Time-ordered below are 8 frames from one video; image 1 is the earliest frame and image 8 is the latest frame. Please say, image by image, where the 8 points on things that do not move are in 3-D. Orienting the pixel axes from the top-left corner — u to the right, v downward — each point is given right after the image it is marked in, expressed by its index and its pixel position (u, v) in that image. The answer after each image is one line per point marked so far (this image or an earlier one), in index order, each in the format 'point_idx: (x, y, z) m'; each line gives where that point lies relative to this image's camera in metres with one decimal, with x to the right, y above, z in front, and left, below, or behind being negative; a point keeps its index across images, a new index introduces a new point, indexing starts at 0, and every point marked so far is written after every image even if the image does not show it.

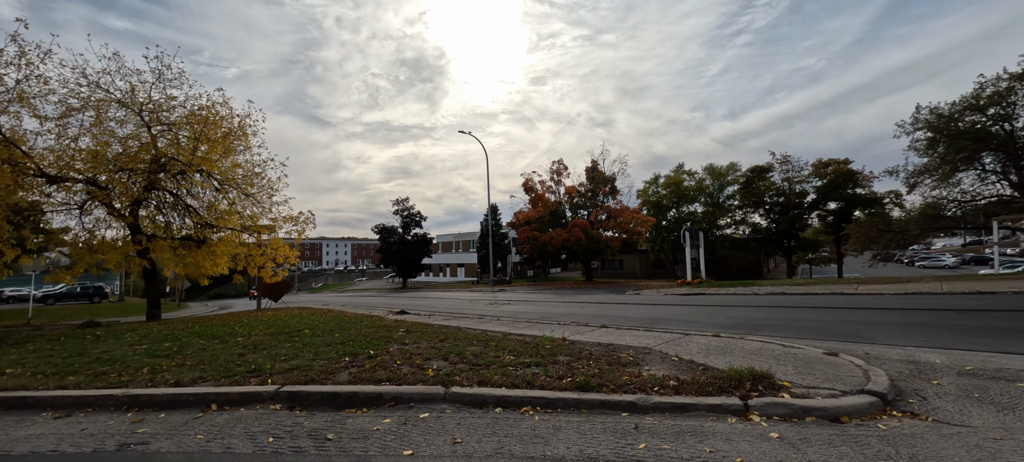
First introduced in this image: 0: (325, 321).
0: (-4.9, -2.4, +10.5) m
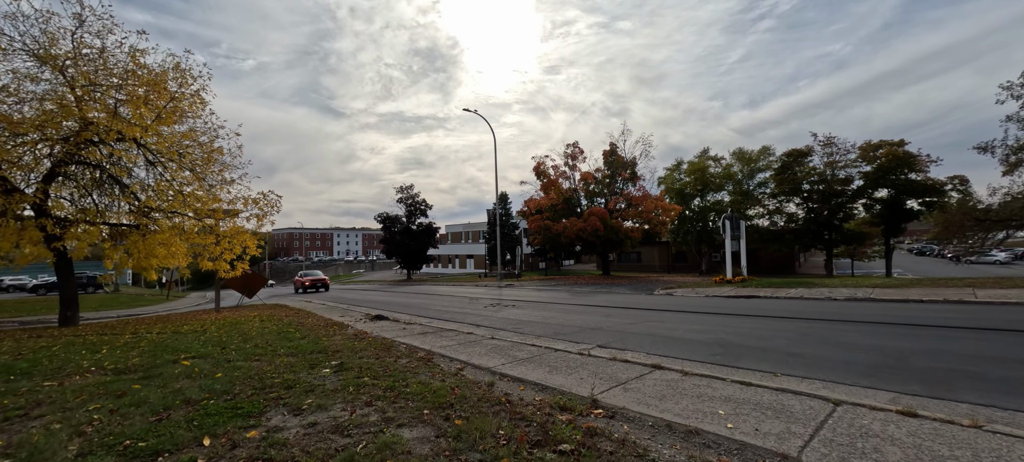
0: (-4.9, -2.0, +7.7) m
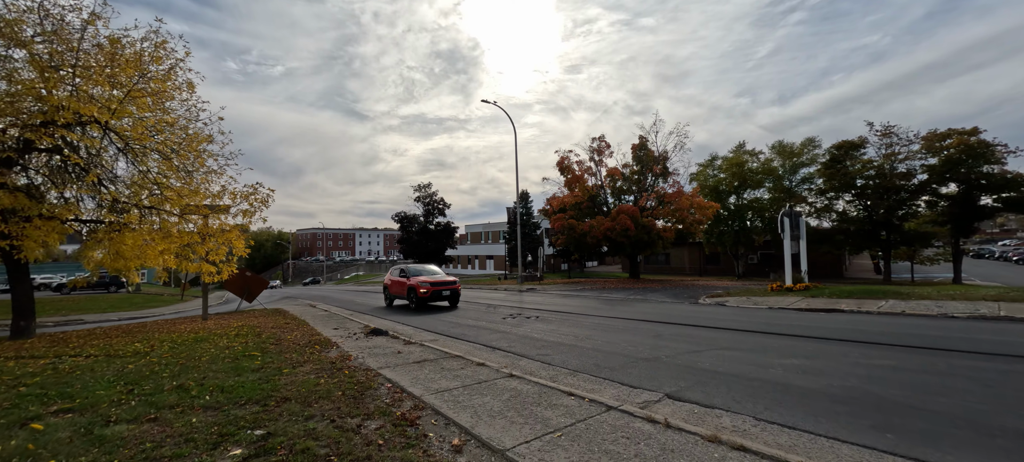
0: (-4.6, -2.0, +5.9) m
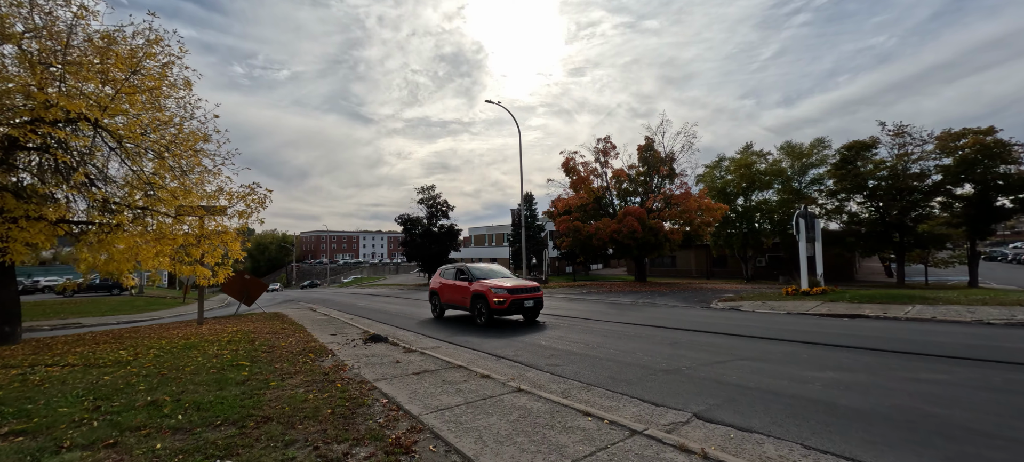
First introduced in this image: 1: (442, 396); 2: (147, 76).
0: (-4.5, -2.0, +5.5) m
1: (-0.8, -1.9, +4.5) m
2: (-9.9, +4.2, +10.7) m
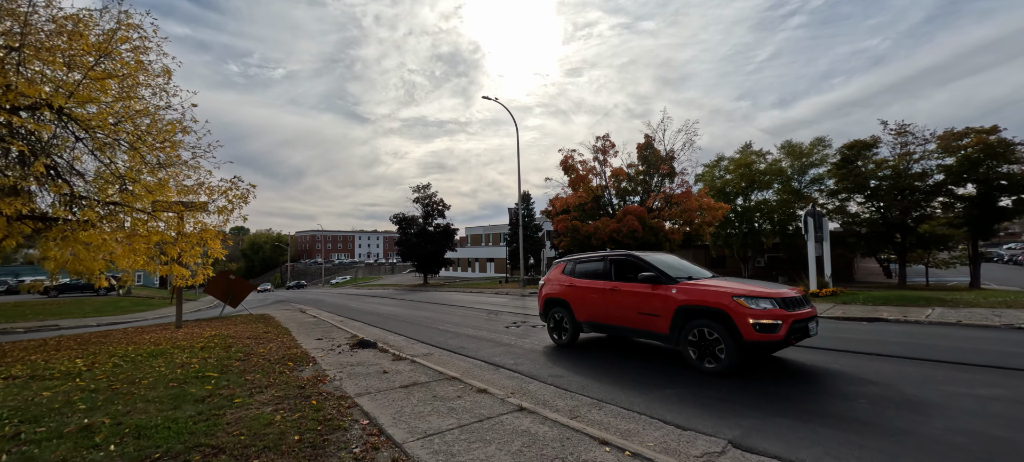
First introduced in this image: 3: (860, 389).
0: (-4.5, -1.9, +4.8) m
1: (-0.8, -1.8, +3.9) m
2: (-9.9, +4.3, +10.0) m
3: (+3.8, -1.7, +4.3) m
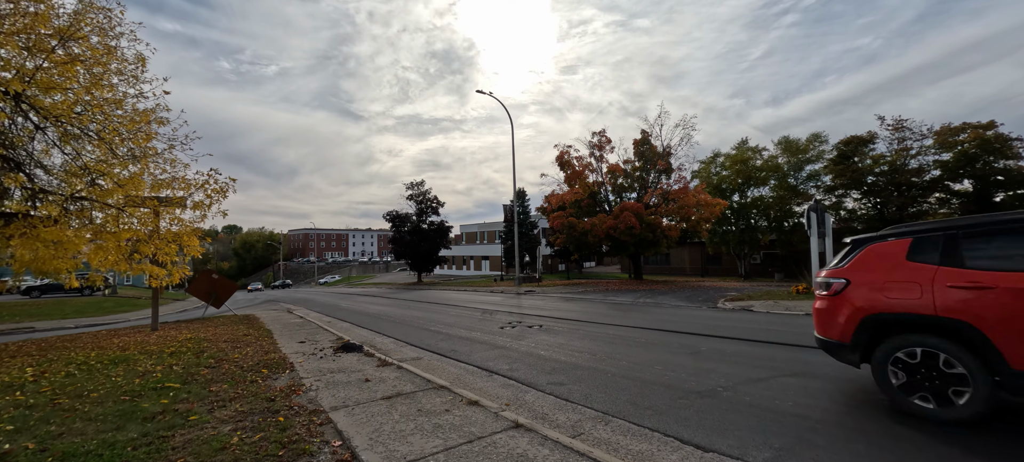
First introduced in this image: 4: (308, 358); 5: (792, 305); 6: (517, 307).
0: (-4.5, -1.8, +4.3) m
1: (-0.8, -1.8, +3.4) m
2: (-10.1, +4.4, +9.3) m
3: (+3.8, -1.6, +3.9) m
4: (-3.6, -2.2, +7.1) m
5: (+8.2, -2.2, +11.5) m
6: (+0.2, -2.9, +15.0) m
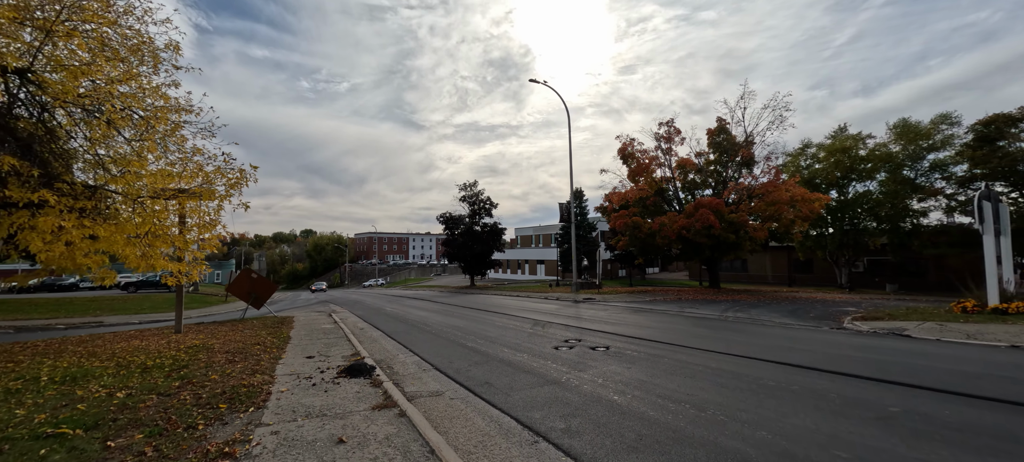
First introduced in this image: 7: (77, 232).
0: (-4.2, -1.6, +2.7) m
1: (-0.6, -1.5, +1.4) m
2: (-8.9, +4.5, +8.6) m
3: (+4.0, -1.4, +1.2) m
4: (-2.9, -2.1, +5.4) m
5: (+9.4, -2.0, +8.1) m
6: (+2.0, -2.8, +12.7) m
7: (-8.5, 0.0, +7.8) m
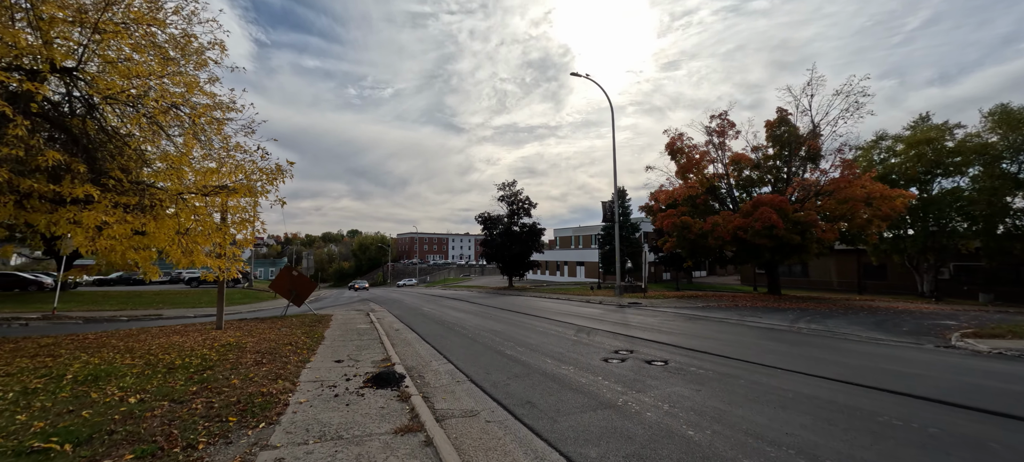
0: (-3.9, -1.5, +2.4) m
1: (-0.5, -1.4, +0.7) m
2: (-8.0, +4.6, +8.7) m
3: (+4.1, -1.4, 0.0) m
4: (-2.3, -2.0, +4.9) m
5: (+10.2, -2.0, +6.4) m
6: (+3.3, -2.7, +11.7) m
7: (-7.7, +0.1, +7.8) m
